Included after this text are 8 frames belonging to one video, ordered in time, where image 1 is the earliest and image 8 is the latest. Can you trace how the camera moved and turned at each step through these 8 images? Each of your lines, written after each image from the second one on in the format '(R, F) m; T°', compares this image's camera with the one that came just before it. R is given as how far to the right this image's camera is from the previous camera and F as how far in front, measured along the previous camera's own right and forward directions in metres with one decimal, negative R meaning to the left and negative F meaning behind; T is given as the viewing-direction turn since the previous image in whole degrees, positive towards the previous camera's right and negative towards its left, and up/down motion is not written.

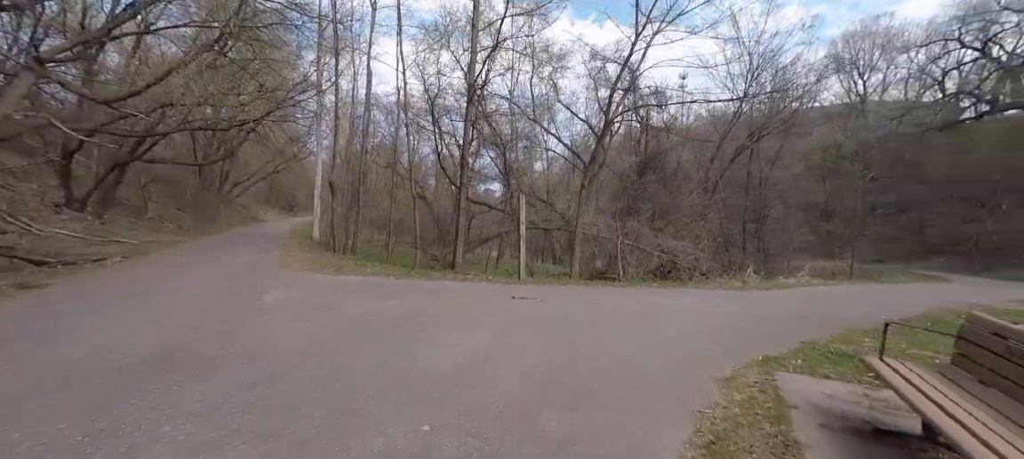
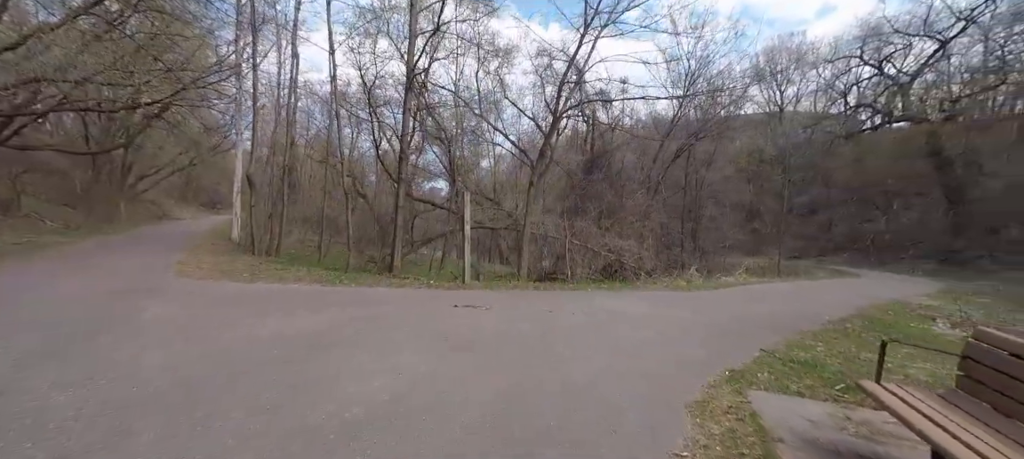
(+0.1, +0.6) m; +7°
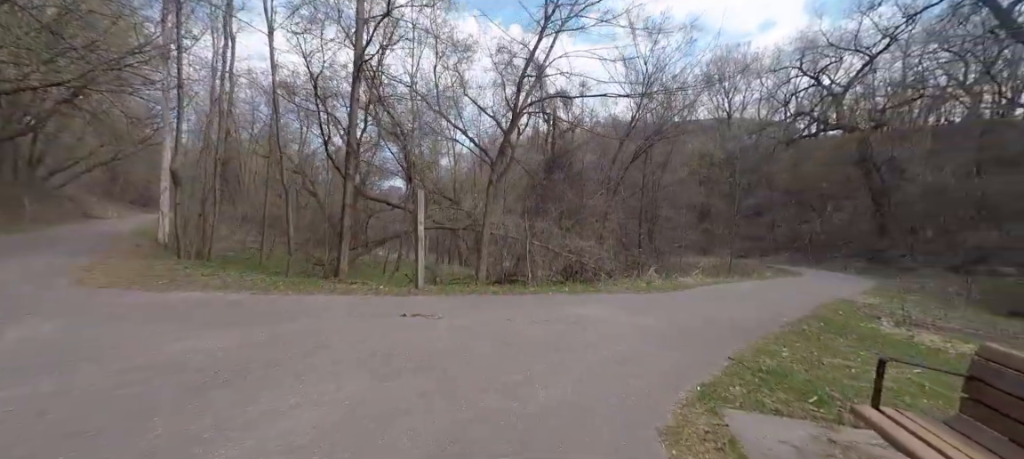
(+0.1, +0.4) m; +5°
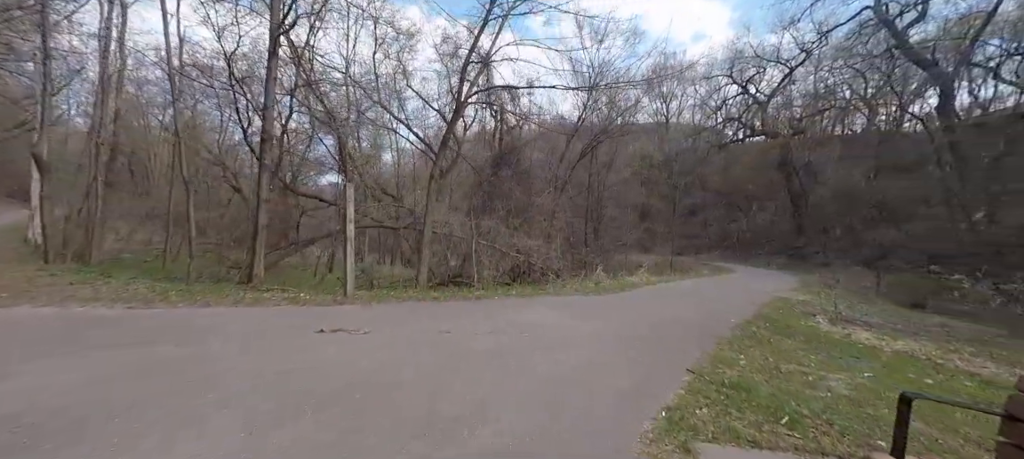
(+0.1, +0.6) m; +7°
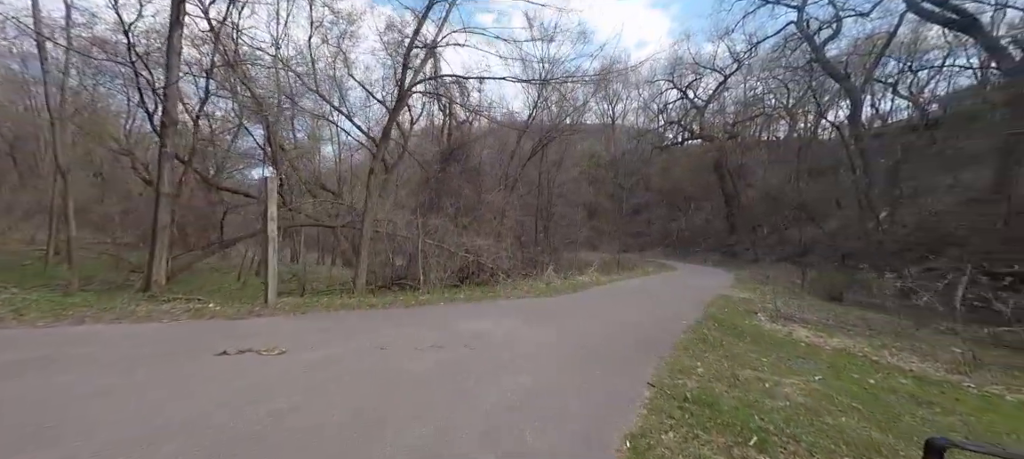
(0.0, +0.4) m; +7°
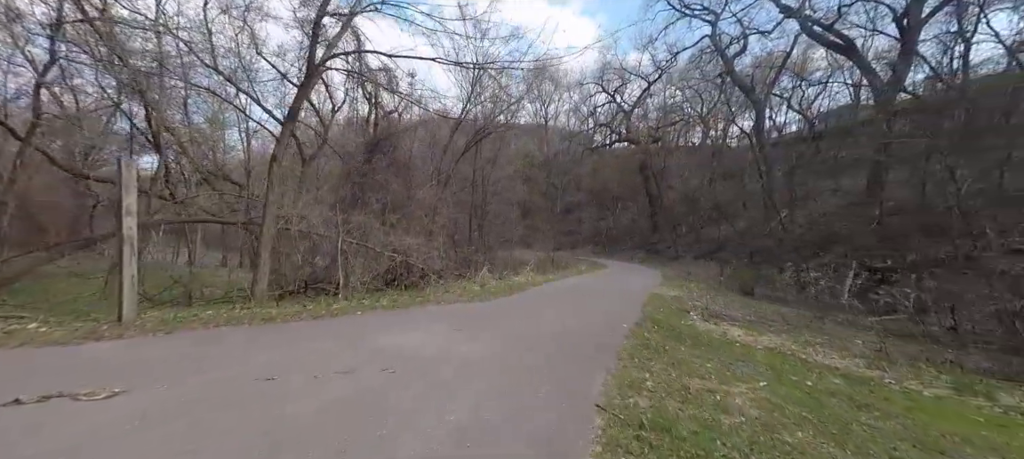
(0.0, +0.6) m; +9°
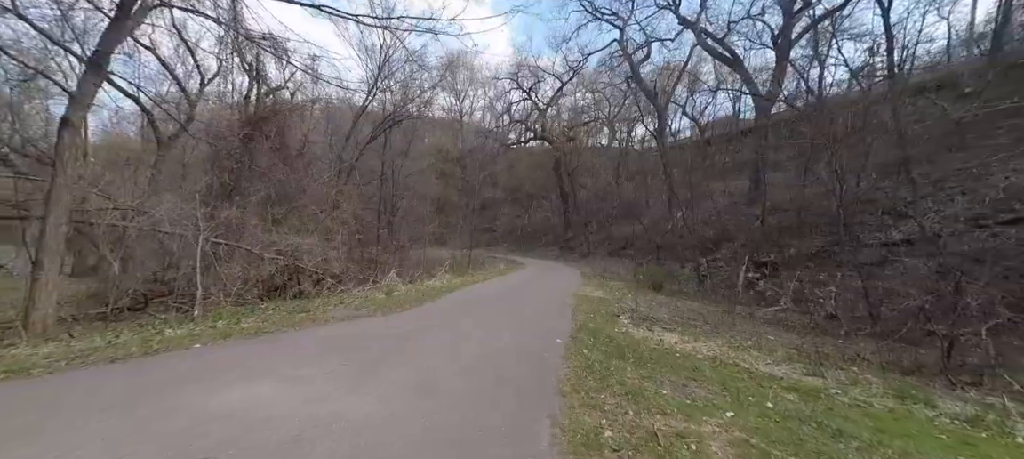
(0.0, +1.1) m; +12°
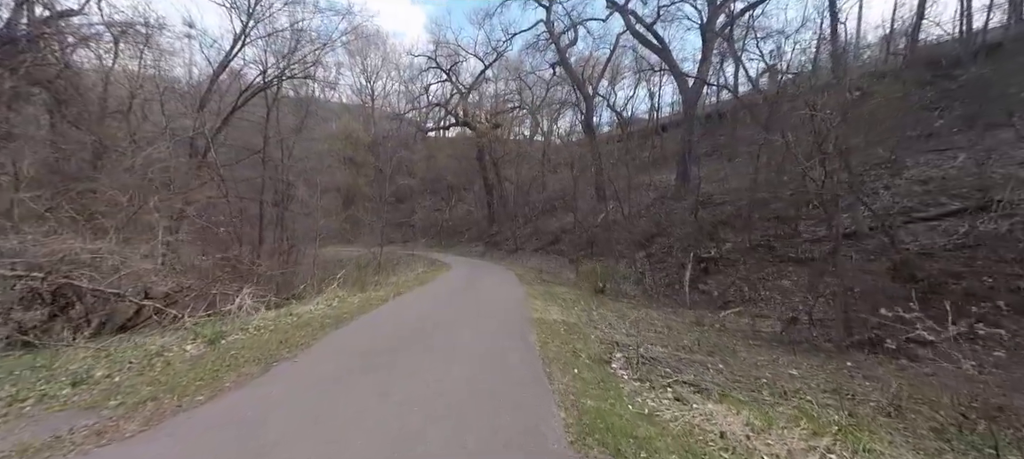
(-0.1, +3.1) m; +11°
